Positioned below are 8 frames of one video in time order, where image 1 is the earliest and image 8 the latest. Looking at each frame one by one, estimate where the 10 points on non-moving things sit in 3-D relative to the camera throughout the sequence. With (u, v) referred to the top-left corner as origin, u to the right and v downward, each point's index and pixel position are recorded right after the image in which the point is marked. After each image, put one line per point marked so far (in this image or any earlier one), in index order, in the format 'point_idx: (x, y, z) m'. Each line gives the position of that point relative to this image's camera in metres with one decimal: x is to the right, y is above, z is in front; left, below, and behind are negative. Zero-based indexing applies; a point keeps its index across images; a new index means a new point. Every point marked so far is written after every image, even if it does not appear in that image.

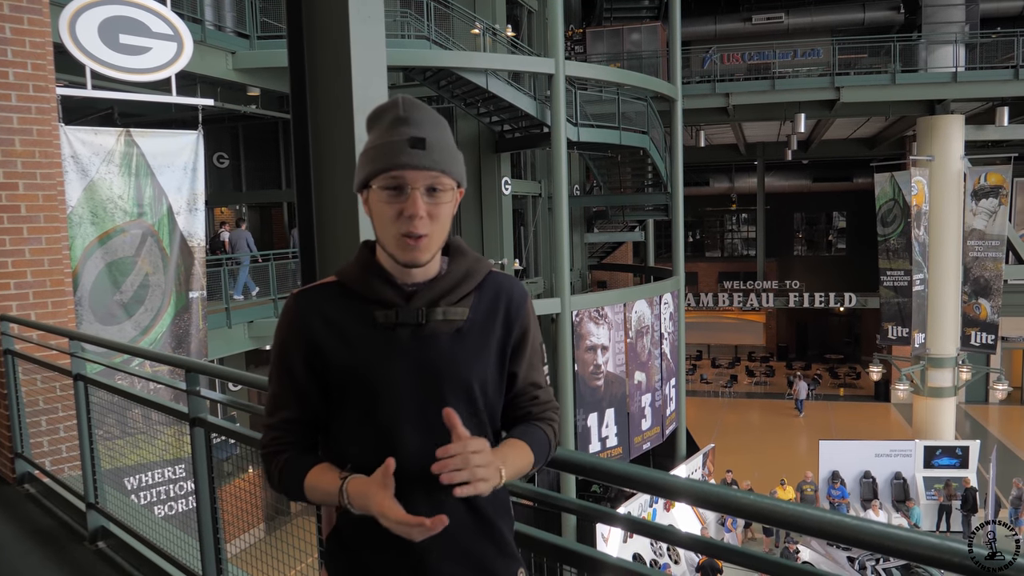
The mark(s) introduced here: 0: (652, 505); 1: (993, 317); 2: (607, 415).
0: (+2.8, -4.3, +14.7) m
1: (+9.7, -0.6, +15.0) m
2: (+1.9, -2.6, +15.0) m
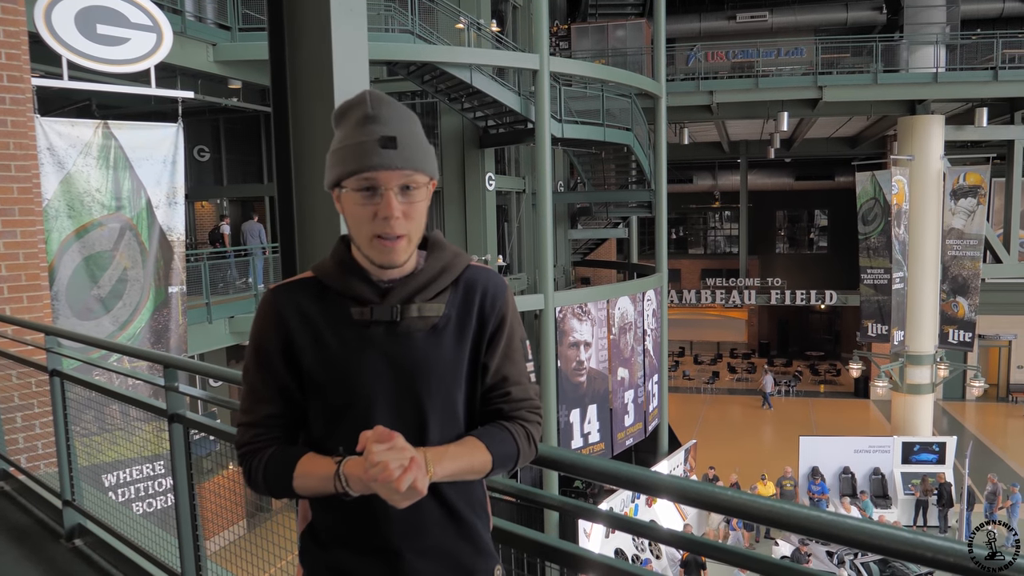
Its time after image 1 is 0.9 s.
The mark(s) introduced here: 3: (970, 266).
0: (+2.4, -4.3, +14.8) m
1: (+9.4, -0.6, +15.2) m
2: (+1.6, -2.5, +15.0) m
3: (+9.3, +0.5, +15.1) m
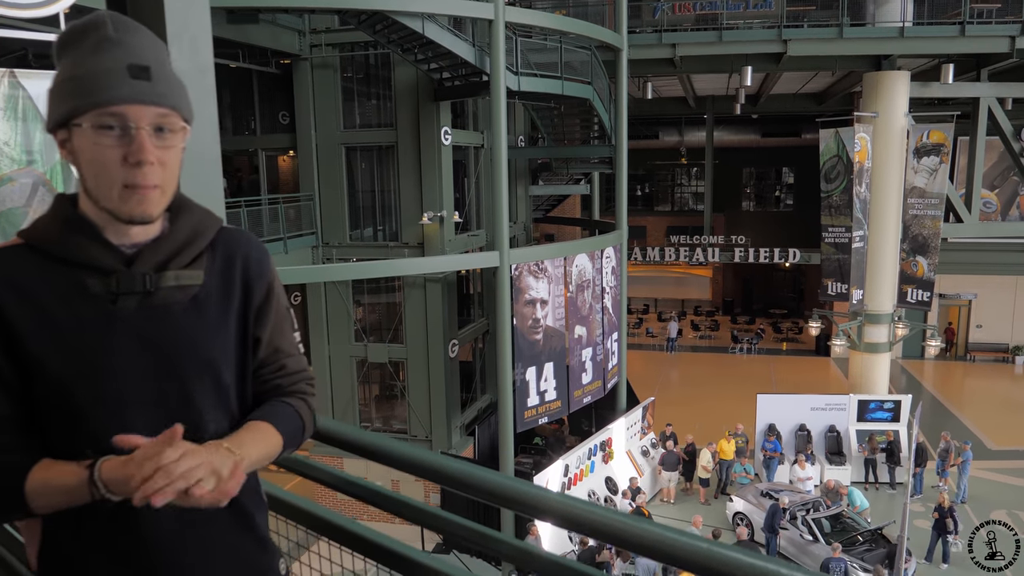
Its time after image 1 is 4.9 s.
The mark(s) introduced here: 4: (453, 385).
0: (+1.5, -3.4, +14.9) m
1: (+8.5, +0.3, +15.2) m
2: (+0.7, -1.6, +15.0) m
3: (+8.4, +1.3, +15.0) m
4: (-1.3, -2.0, +15.7) m
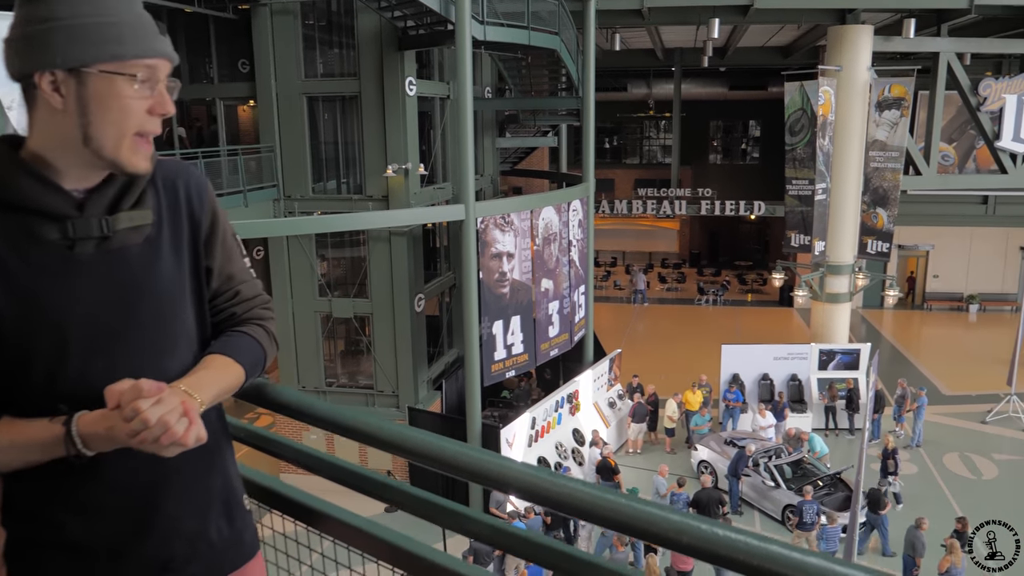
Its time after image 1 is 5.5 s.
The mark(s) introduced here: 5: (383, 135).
0: (+0.9, -2.5, +15.1) m
1: (+7.8, +1.3, +15.5) m
2: (0.0, -0.7, +15.1) m
3: (+7.7, +2.2, +15.2) m
4: (-2.0, -1.1, +15.7) m
5: (-2.6, +3.0, +14.9) m
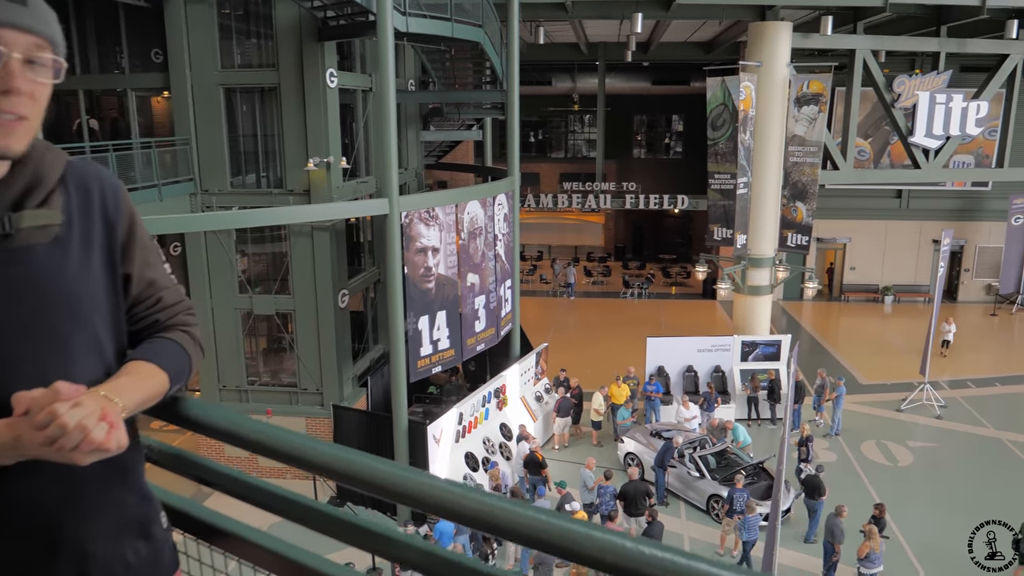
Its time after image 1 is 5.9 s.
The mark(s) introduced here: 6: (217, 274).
0: (-0.6, -2.4, +15.0) m
1: (+6.3, +1.4, +15.8) m
2: (-1.5, -0.6, +14.9) m
3: (+6.2, +2.4, +15.5) m
4: (-3.5, -1.0, +15.4) m
5: (-4.1, +3.1, +14.6) m
6: (-5.9, +0.3, +15.1) m
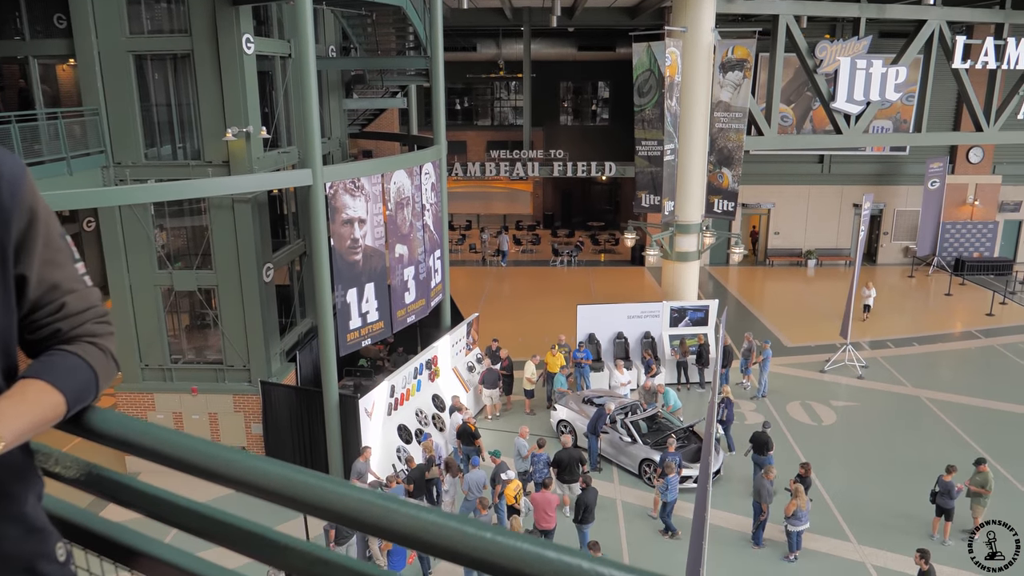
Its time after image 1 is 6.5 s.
0: (-2.0, -1.8, +14.9) m
1: (+4.8, +2.2, +15.9) m
2: (-2.9, 0.0, +14.7) m
3: (+4.7, +3.1, +15.7) m
4: (-4.9, -0.4, +15.1) m
5: (-5.5, +3.6, +14.2) m
6: (-7.4, +0.7, +14.6) m
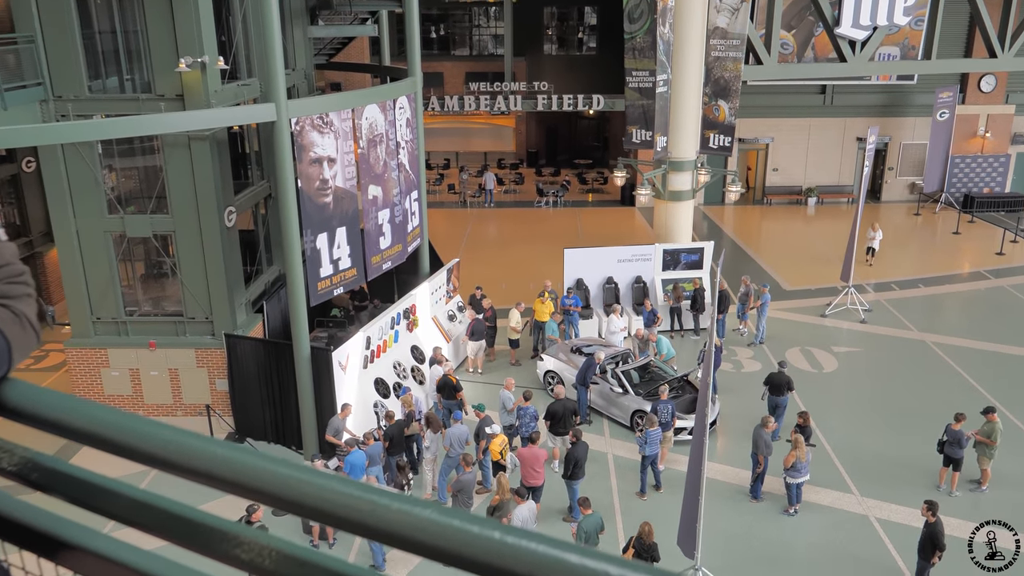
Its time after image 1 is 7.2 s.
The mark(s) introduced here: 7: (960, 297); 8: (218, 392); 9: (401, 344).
0: (-2.3, -0.8, +13.9) m
1: (+4.4, +3.3, +14.9) m
2: (-3.2, +1.0, +13.6) m
3: (+4.3, +4.3, +14.6) m
4: (-5.2, +0.6, +14.0) m
5: (-5.9, +4.6, +12.9) m
6: (-7.7, +1.7, +13.3) m
7: (+10.4, -0.2, +17.4) m
8: (-5.5, -1.9, +14.0) m
9: (-2.1, -1.1, +14.2) m
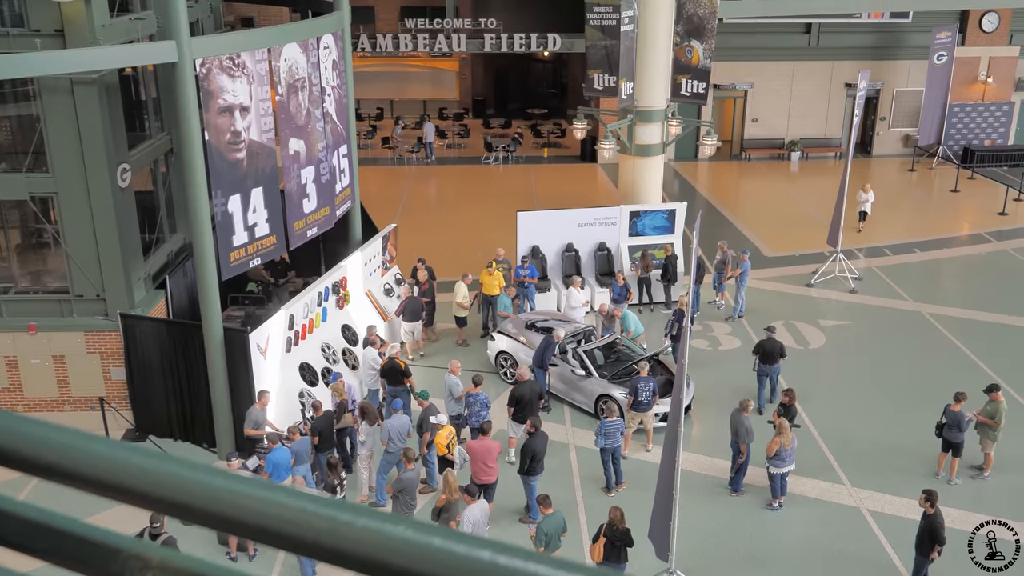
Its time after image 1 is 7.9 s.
0: (-3.1, -0.3, +11.9) m
1: (+3.4, +3.9, +13.2) m
2: (-4.1, +1.5, +11.6) m
3: (+3.3, +4.9, +12.8) m
4: (-6.1, +1.0, +11.9) m
5: (-6.8, +5.0, +10.7) m
6: (-8.6, +2.1, +11.1) m
7: (+9.4, +0.5, +16.0) m
8: (-6.4, -1.5, +12.0) m
9: (-3.0, -0.6, +12.3) m
